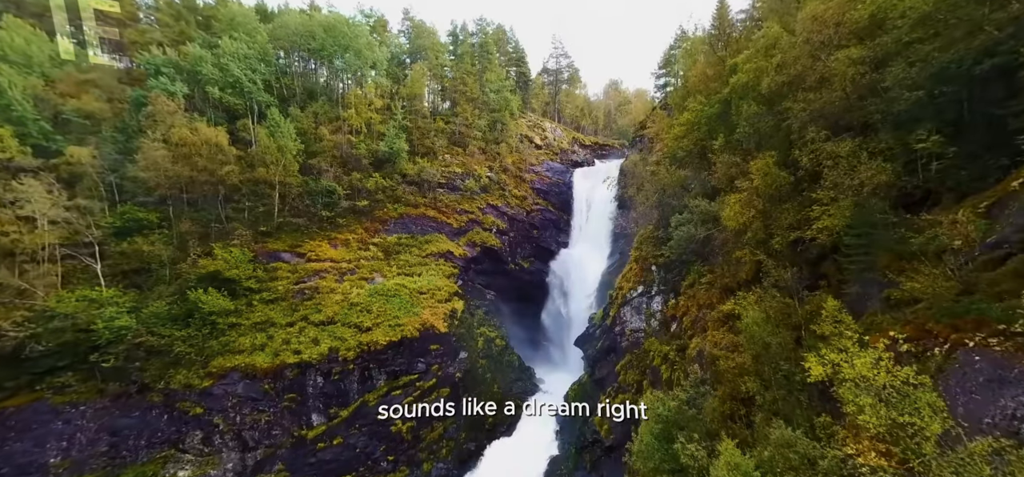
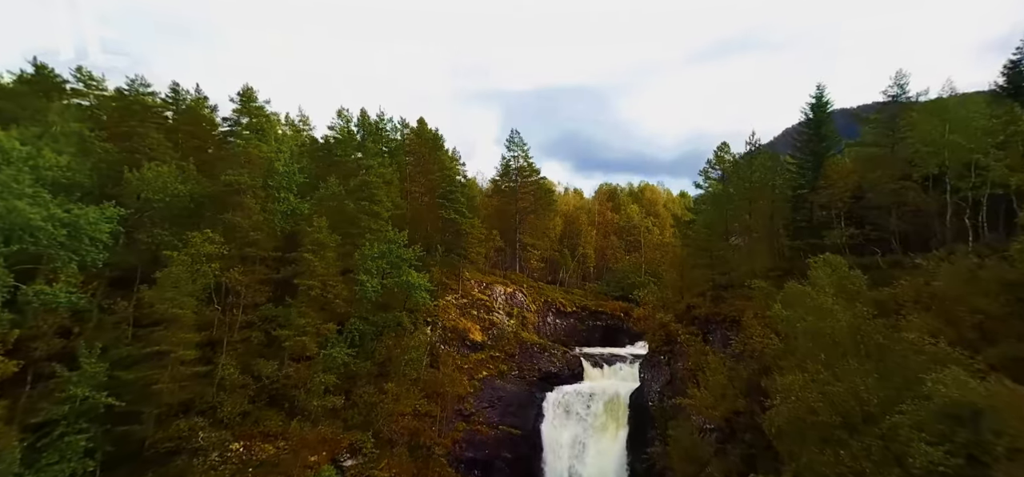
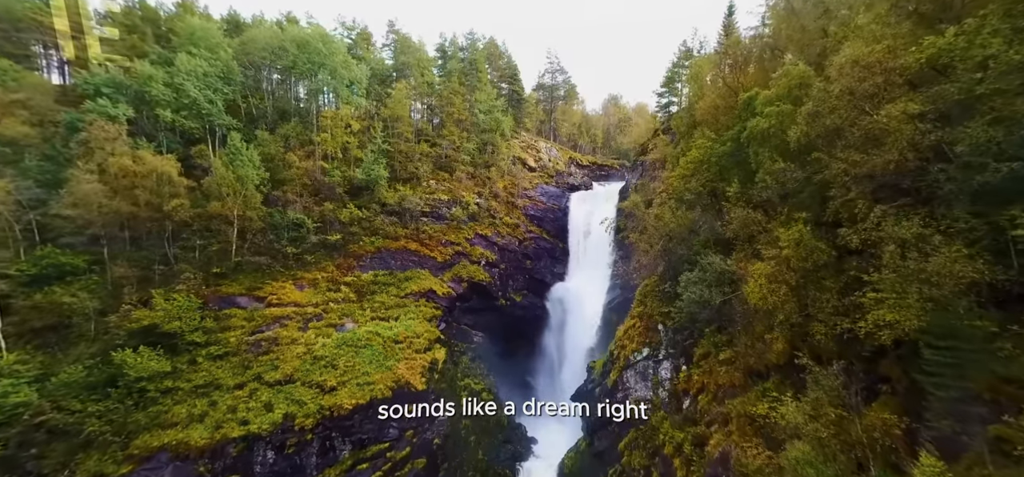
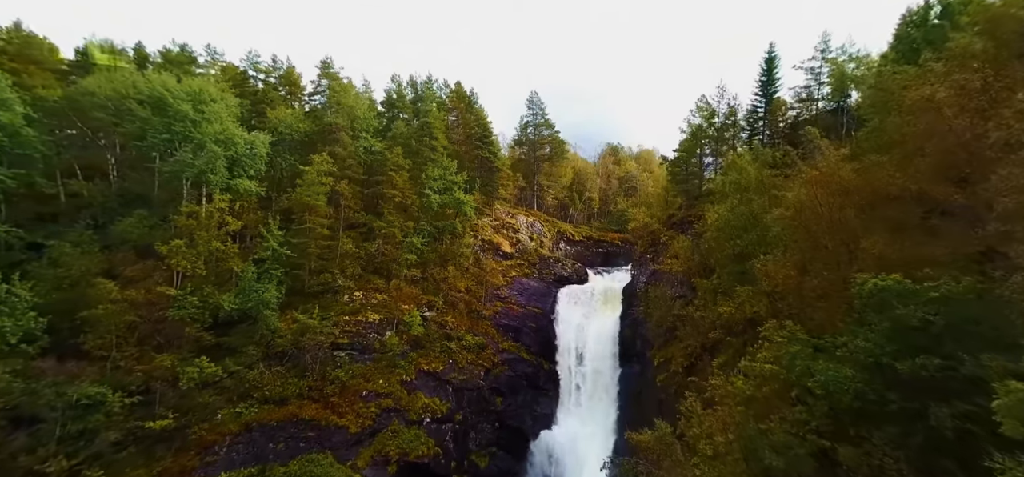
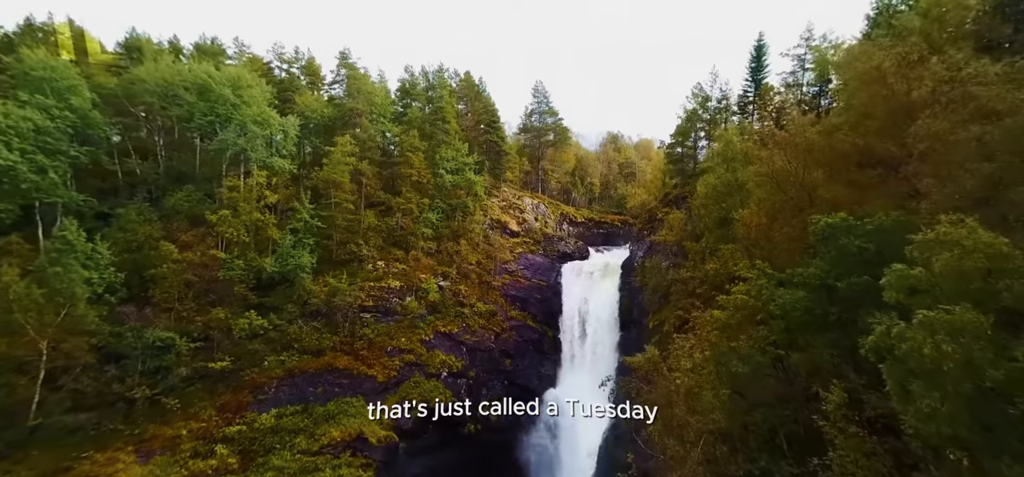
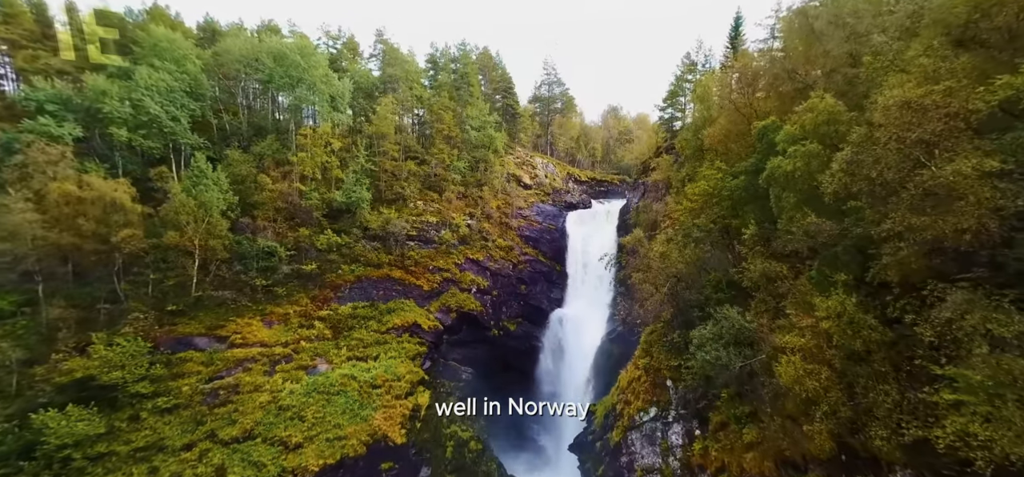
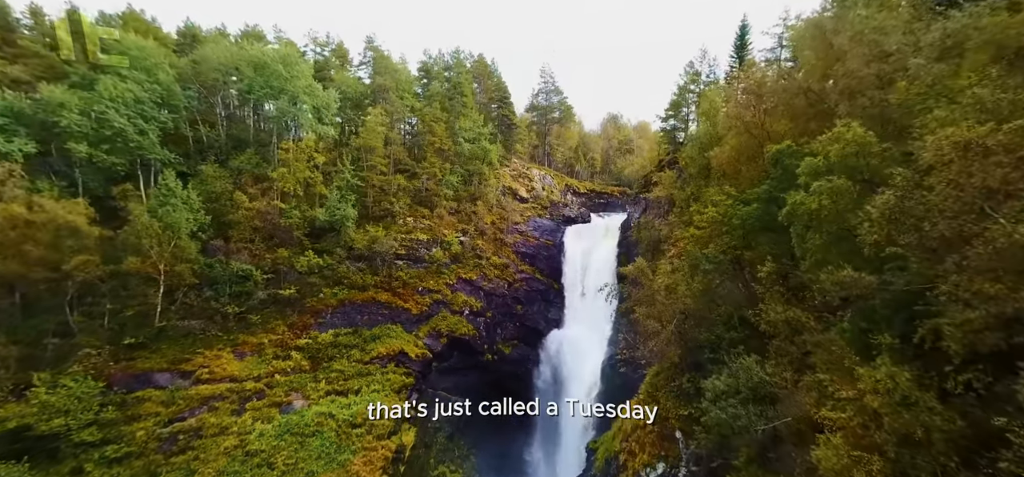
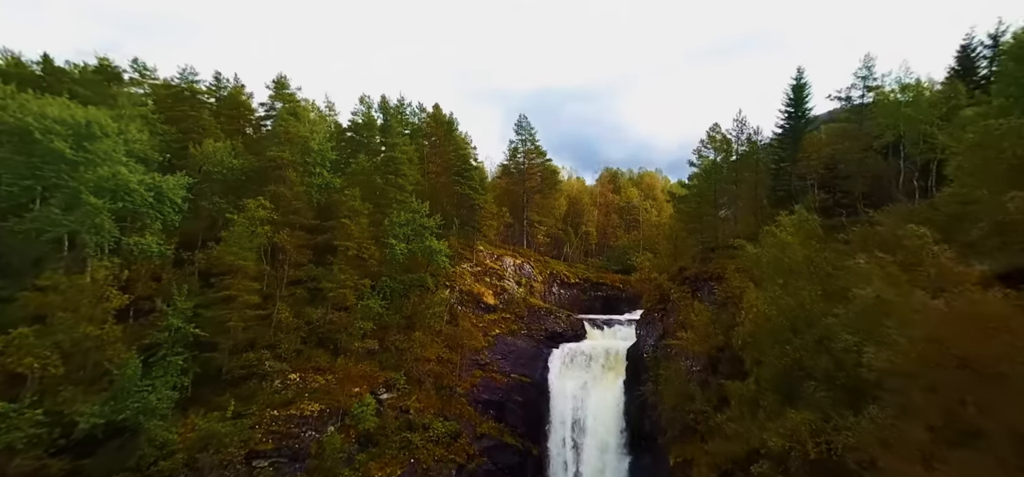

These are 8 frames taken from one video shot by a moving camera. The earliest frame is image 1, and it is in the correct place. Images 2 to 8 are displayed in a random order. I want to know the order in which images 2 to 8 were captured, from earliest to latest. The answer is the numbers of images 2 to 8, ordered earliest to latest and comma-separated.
3, 6, 7, 5, 4, 8, 2
